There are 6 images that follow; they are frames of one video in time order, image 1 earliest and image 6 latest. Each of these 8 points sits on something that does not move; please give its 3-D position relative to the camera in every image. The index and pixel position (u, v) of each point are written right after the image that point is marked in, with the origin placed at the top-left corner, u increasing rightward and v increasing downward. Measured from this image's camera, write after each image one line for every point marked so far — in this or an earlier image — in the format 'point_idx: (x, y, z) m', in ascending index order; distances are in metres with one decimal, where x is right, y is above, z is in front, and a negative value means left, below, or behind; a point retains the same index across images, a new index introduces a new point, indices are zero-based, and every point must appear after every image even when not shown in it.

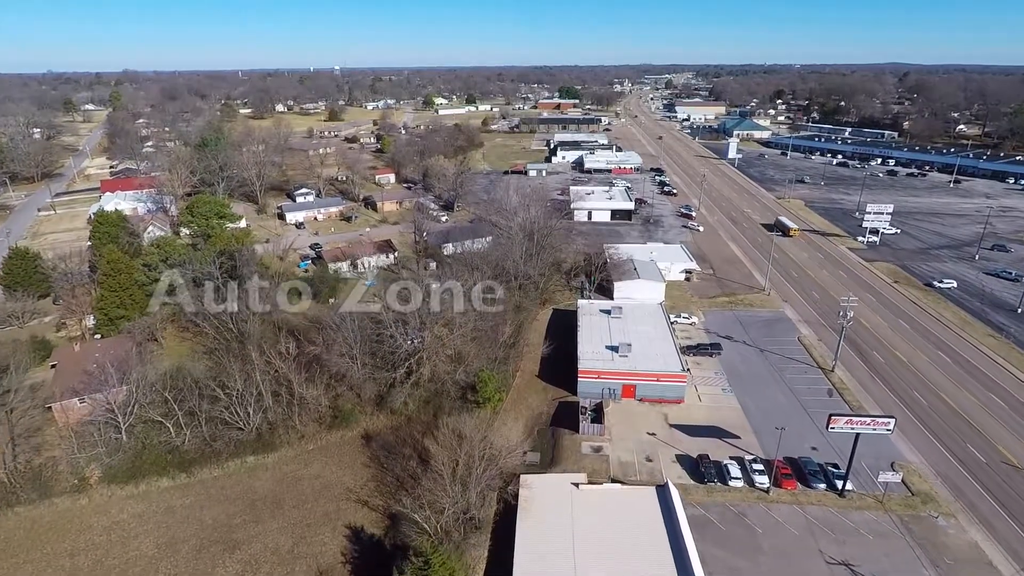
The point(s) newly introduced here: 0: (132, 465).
0: (-11.6, -5.4, +16.9) m
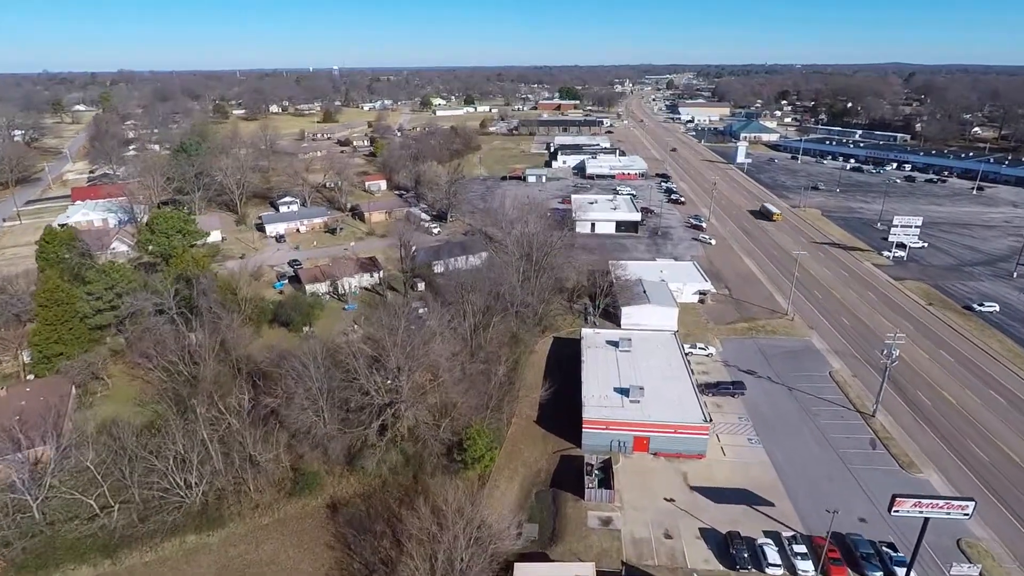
0: (-11.8, -6.6, +13.9) m
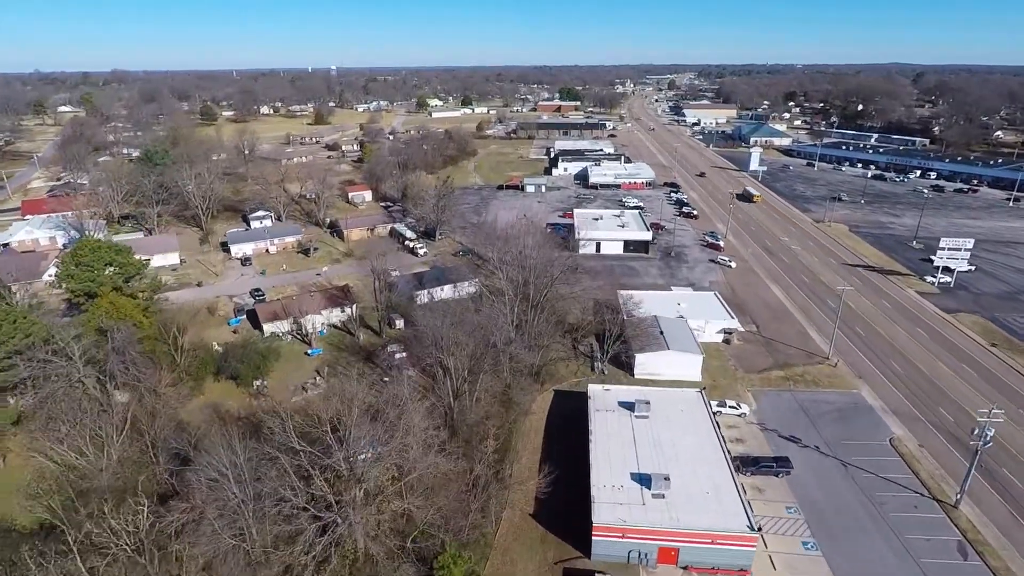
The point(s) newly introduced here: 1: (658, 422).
0: (-12.1, -8.3, +9.7) m
1: (+4.9, -4.5, +18.4) m
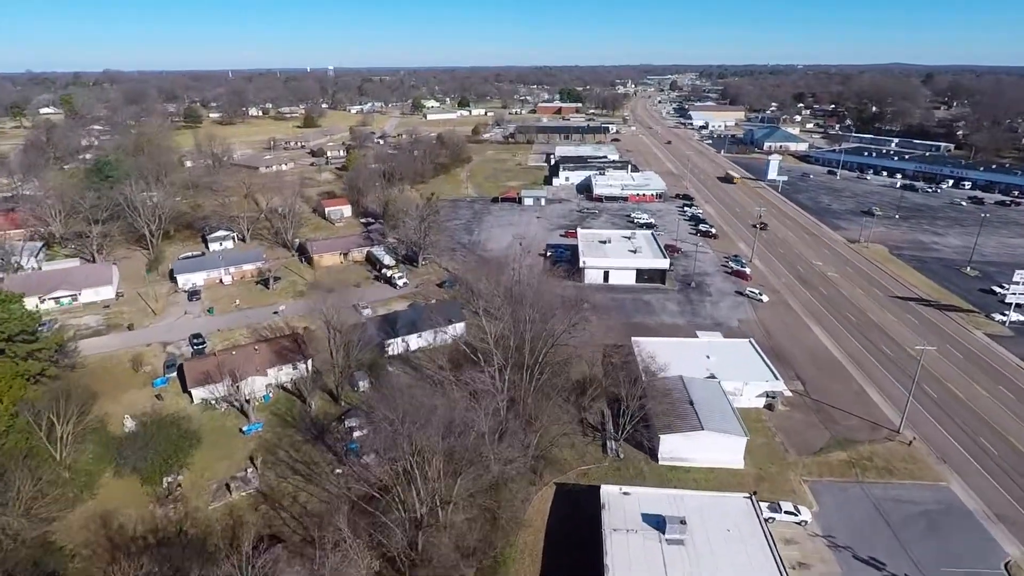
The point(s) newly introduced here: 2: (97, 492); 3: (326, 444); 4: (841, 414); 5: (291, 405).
0: (-12.4, -10.3, +4.8) m
1: (+4.5, -6.4, +13.5) m
2: (-11.7, -5.7, +15.5) m
3: (-6.0, -5.0, +17.7) m
4: (+11.9, -4.6, +20.0) m
5: (-7.9, -4.2, +19.6) m
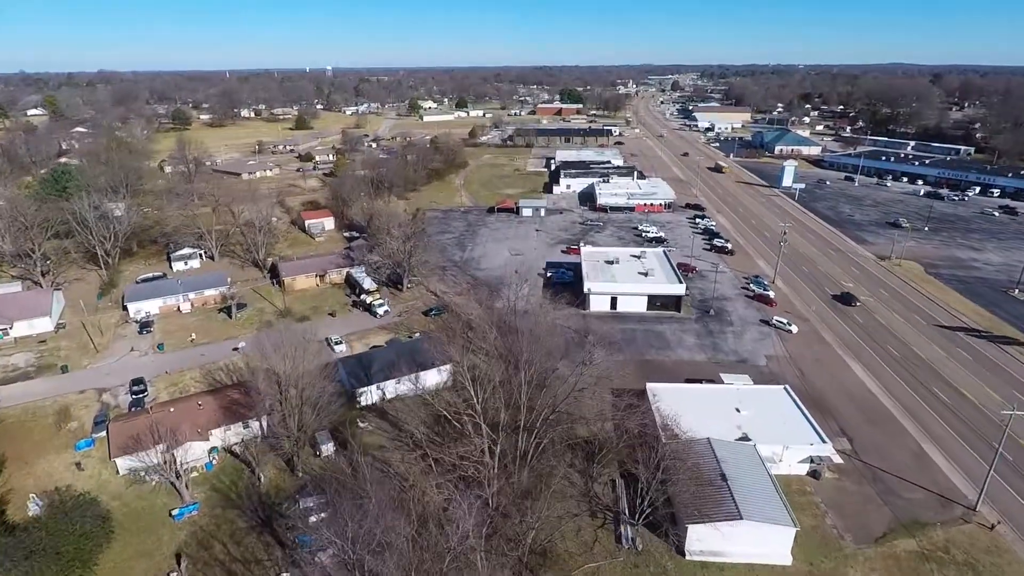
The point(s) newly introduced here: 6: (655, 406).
0: (-12.6, -11.6, +1.5) m
1: (+4.3, -7.8, +10.1) m
2: (-11.9, -7.1, +12.1) m
3: (-6.2, -6.4, +14.3) m
4: (+11.7, -5.9, +16.6) m
5: (-8.1, -5.5, +16.2) m
6: (+4.7, -3.9, +18.3) m
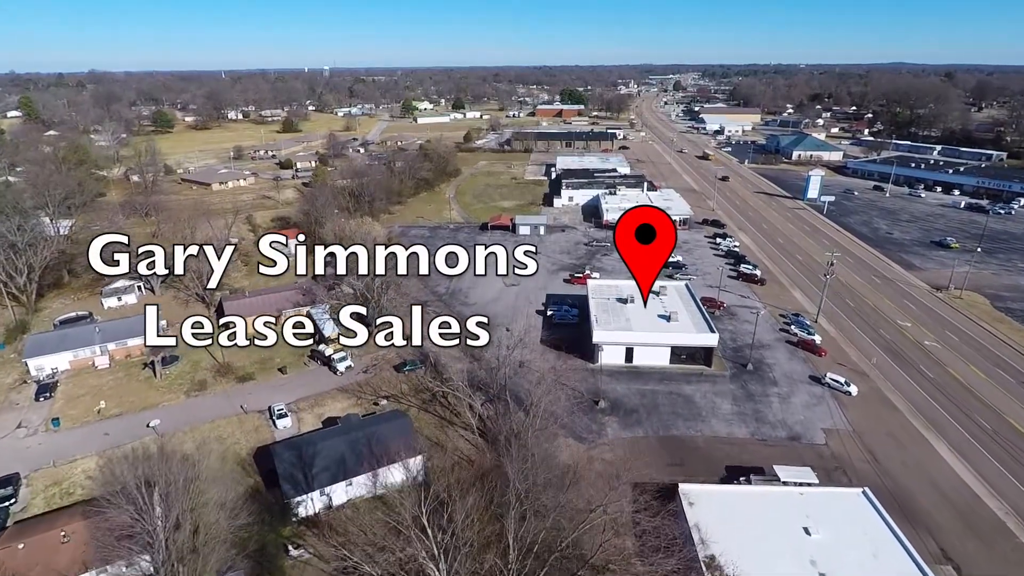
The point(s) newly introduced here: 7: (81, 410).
0: (-12.9, -13.6, -3.4) m
1: (+4.0, -9.7, +5.2) m
2: (-12.2, -9.0, +7.2) m
3: (-6.5, -8.3, +9.4) m
4: (+11.4, -7.8, +11.7) m
5: (-8.4, -7.4, +11.3) m
6: (+4.4, -5.8, +13.4) m
7: (-14.7, -4.1, +18.9) m
